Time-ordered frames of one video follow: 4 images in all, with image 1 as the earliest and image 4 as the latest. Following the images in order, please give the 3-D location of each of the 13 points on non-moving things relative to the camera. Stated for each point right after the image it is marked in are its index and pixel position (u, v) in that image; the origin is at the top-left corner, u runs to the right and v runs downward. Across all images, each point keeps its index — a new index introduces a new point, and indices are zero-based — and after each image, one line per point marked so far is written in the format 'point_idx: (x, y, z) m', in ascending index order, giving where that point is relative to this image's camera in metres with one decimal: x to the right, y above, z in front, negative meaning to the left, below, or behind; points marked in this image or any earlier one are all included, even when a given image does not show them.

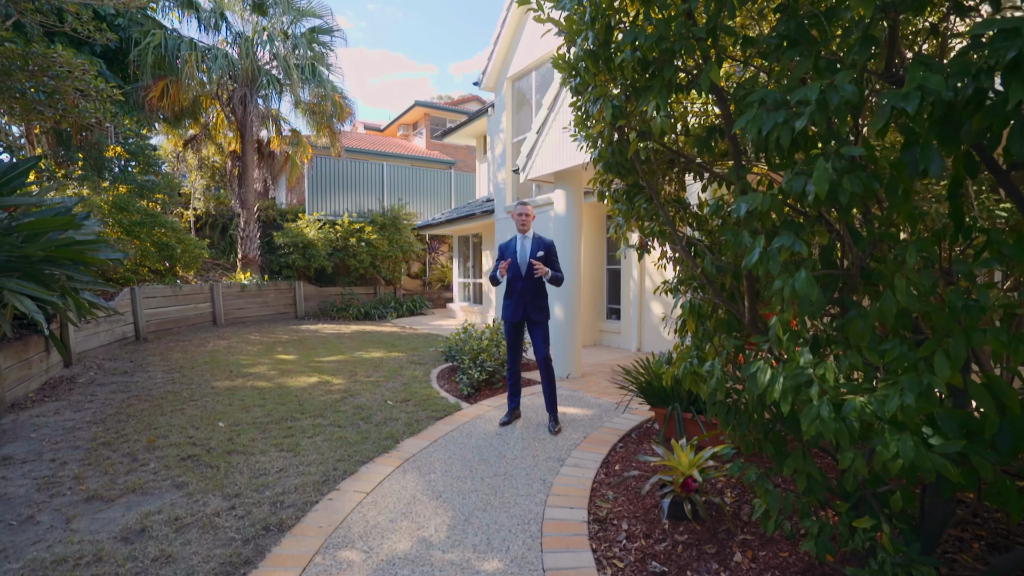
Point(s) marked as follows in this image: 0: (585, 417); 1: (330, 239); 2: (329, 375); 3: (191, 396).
0: (+0.7, -1.2, +4.6) m
1: (-5.5, +1.5, +14.6) m
2: (-2.3, -1.1, +6.1) m
3: (-3.3, -1.1, +5.0) m
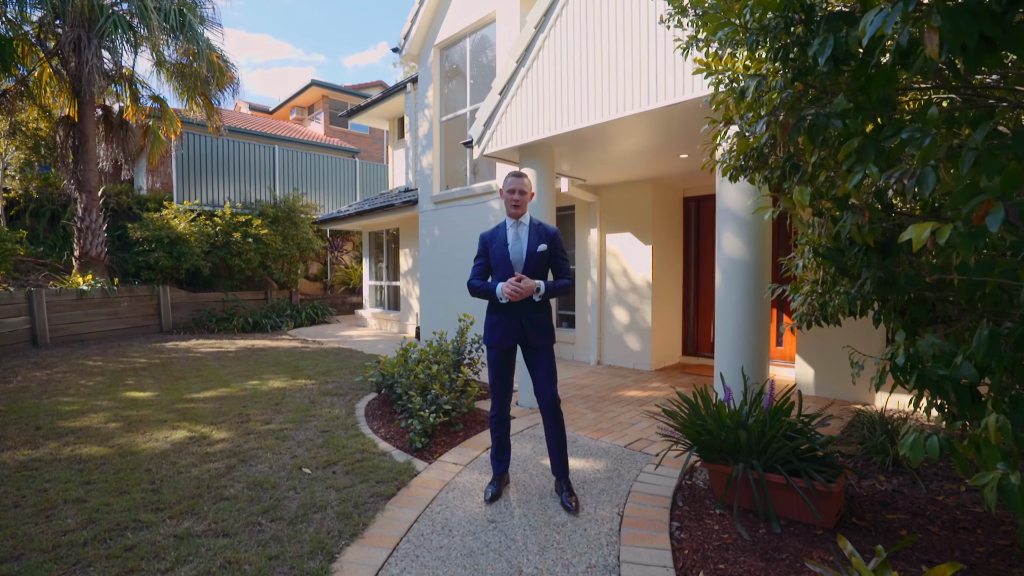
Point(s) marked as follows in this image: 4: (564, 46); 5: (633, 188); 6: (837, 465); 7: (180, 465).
0: (+0.6, -1.3, +3.3) m
1: (-7.5, +1.3, +11.9) m
2: (-2.7, -1.2, +4.2) m
3: (-3.4, -1.2, +2.9) m
4: (+0.5, +2.3, +4.6) m
5: (+1.7, +1.4, +6.9) m
6: (+1.8, -0.9, +2.6) m
7: (-2.3, -1.2, +3.4) m
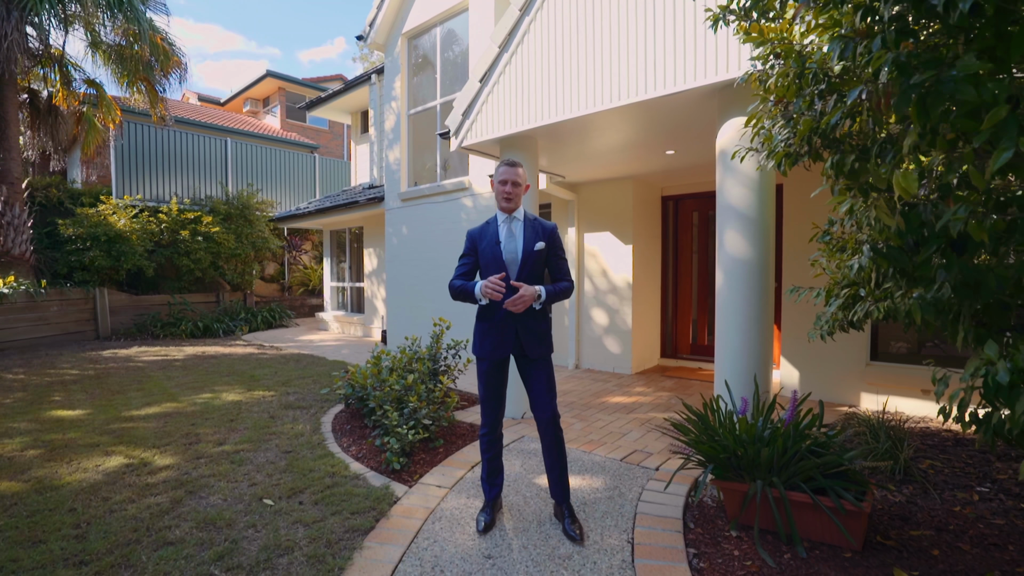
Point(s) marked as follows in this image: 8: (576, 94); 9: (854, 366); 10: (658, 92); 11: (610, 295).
0: (+0.6, -1.3, +3.0) m
1: (-8.2, +1.3, +10.9) m
2: (-2.8, -1.2, +3.7) m
3: (-3.4, -1.2, +2.3) m
4: (+0.4, +2.3, +4.3) m
5: (+1.4, +1.4, +6.7) m
6: (+1.8, -1.0, +2.4) m
7: (-2.4, -1.3, +2.9) m
8: (+0.5, +1.6, +4.1) m
9: (+3.4, -0.8, +4.9) m
10: (+1.1, +1.5, +3.6) m
11: (+1.4, -0.1, +6.7) m
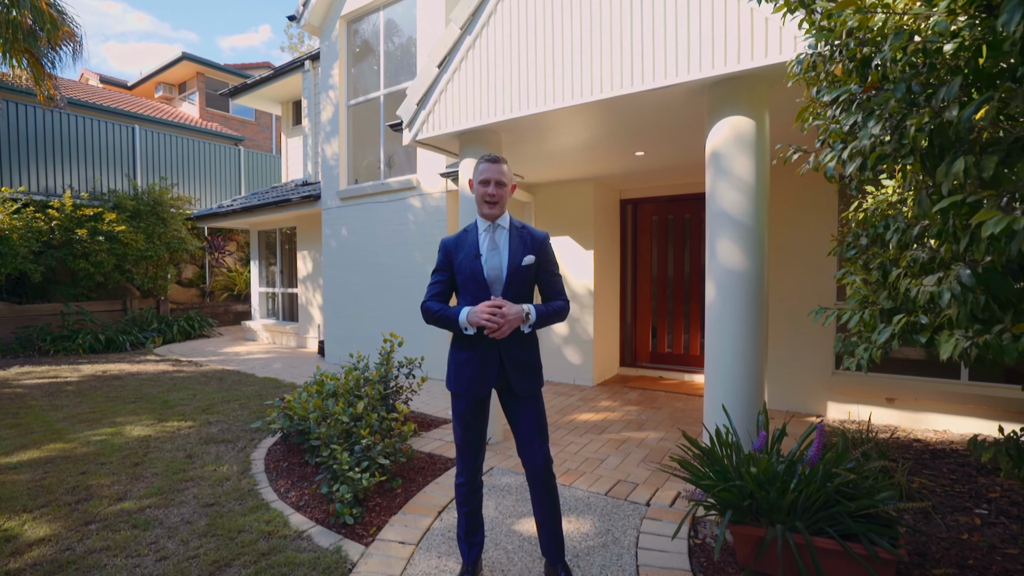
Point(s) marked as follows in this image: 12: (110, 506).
0: (+0.4, -1.4, +2.6) m
1: (-9.2, +1.1, +9.4) m
2: (-2.9, -1.3, +2.9) m
3: (-3.4, -1.3, +1.4) m
4: (+0.1, +2.2, +3.9) m
5: (+0.8, +1.3, +6.3) m
6: (+1.7, -1.0, +2.2) m
7: (-2.4, -1.4, +2.1) m
8: (+0.3, +1.5, +3.7) m
9: (+3.1, -0.9, +4.8) m
10: (+0.9, +1.4, +3.3) m
11: (+0.8, -0.2, +6.4) m
12: (-2.5, -1.3, +3.0) m
